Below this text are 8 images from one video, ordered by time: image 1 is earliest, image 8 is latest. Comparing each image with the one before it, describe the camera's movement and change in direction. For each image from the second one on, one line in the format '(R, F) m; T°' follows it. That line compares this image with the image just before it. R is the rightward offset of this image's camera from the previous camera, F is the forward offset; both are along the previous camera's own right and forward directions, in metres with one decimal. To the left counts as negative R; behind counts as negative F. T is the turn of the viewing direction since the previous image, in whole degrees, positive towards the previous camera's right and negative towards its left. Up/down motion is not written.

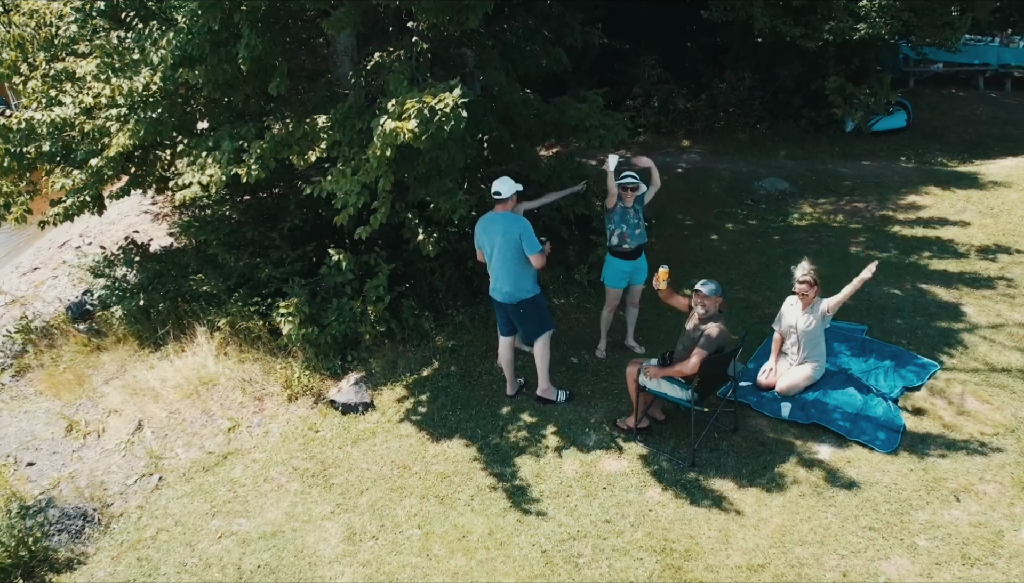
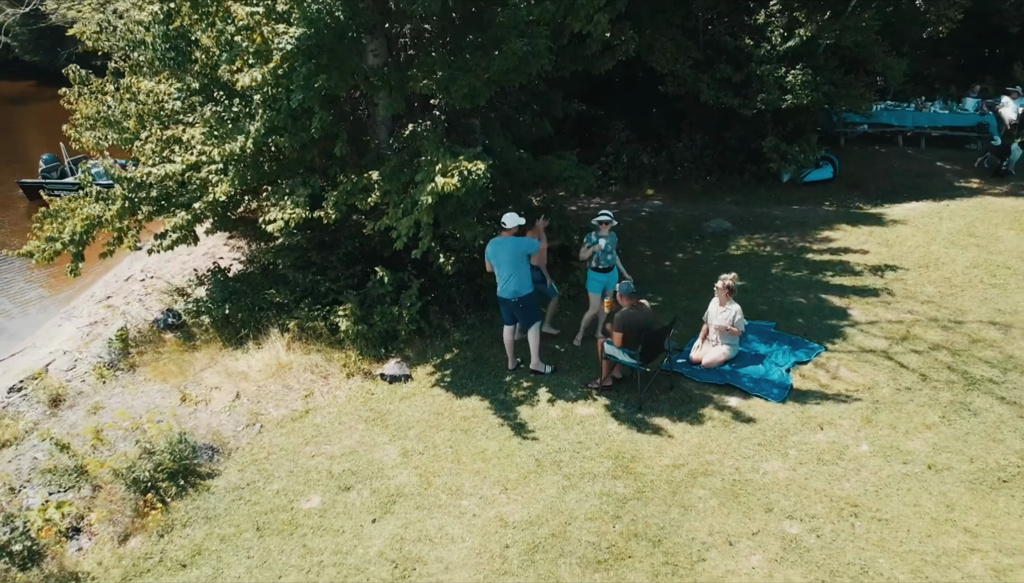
(-0.1, -2.2) m; +1°
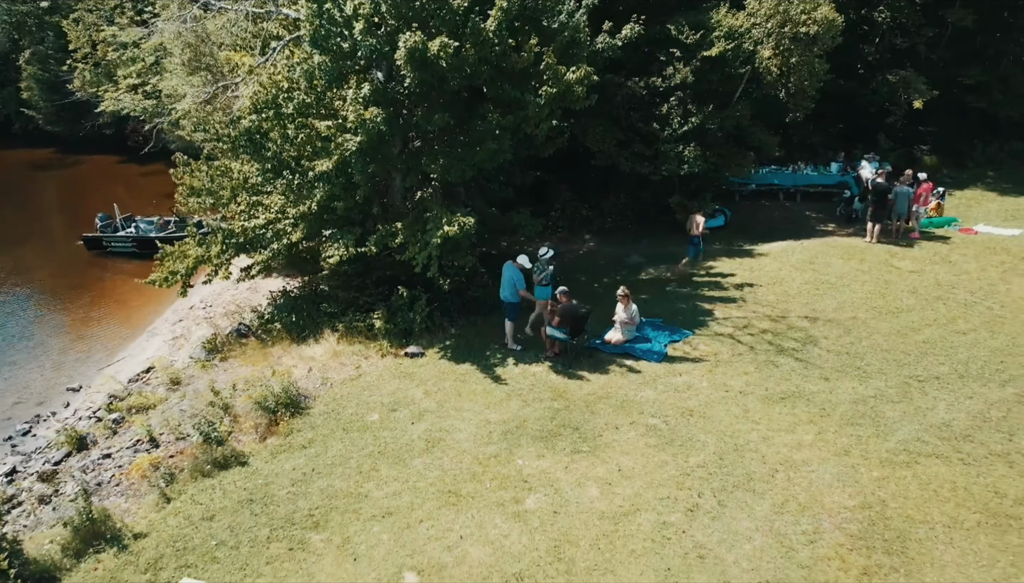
(-0.1, -4.3) m; +2°
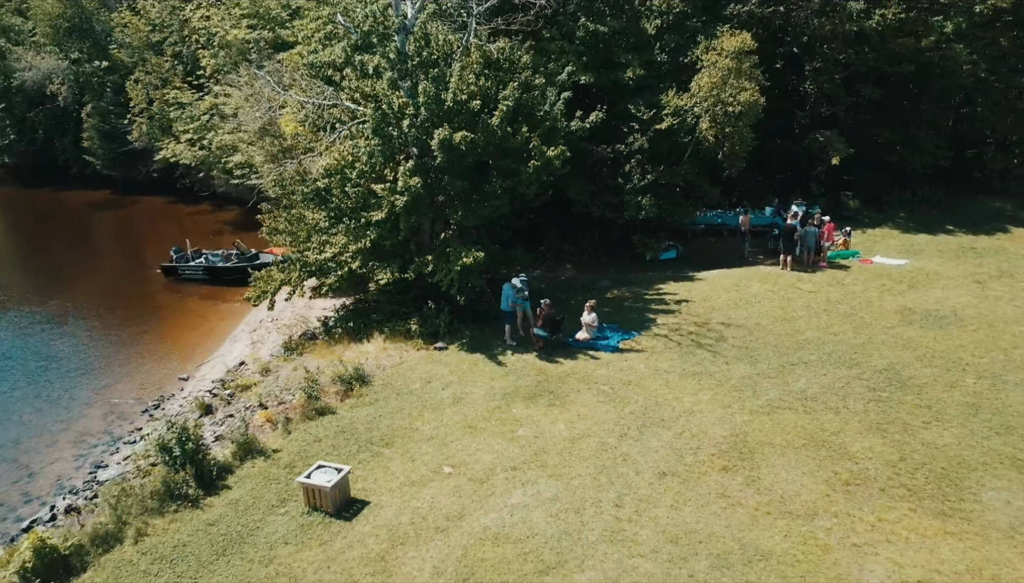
(+0.1, -5.1) m; 0°
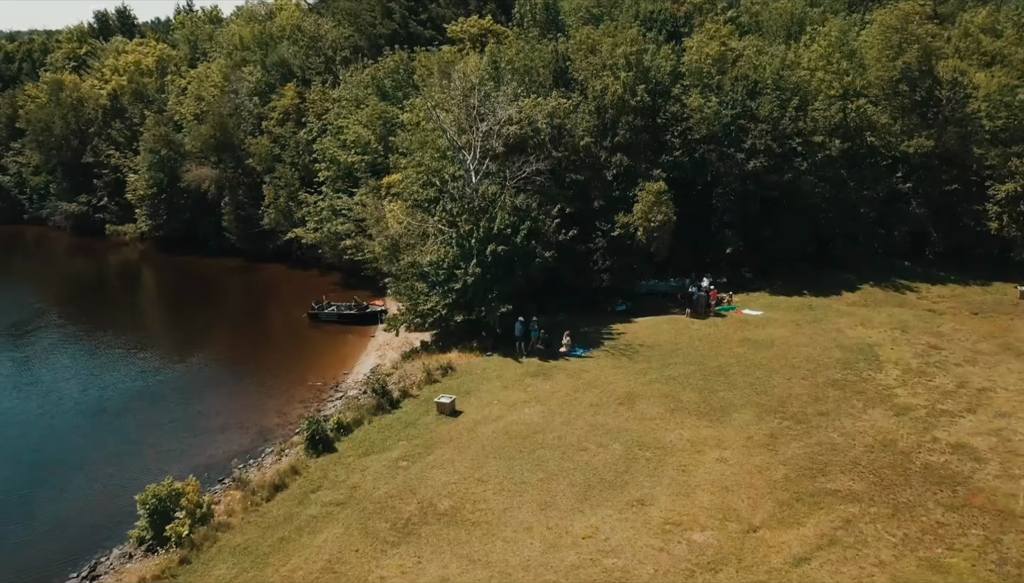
(+0.3, -16.0) m; -1°
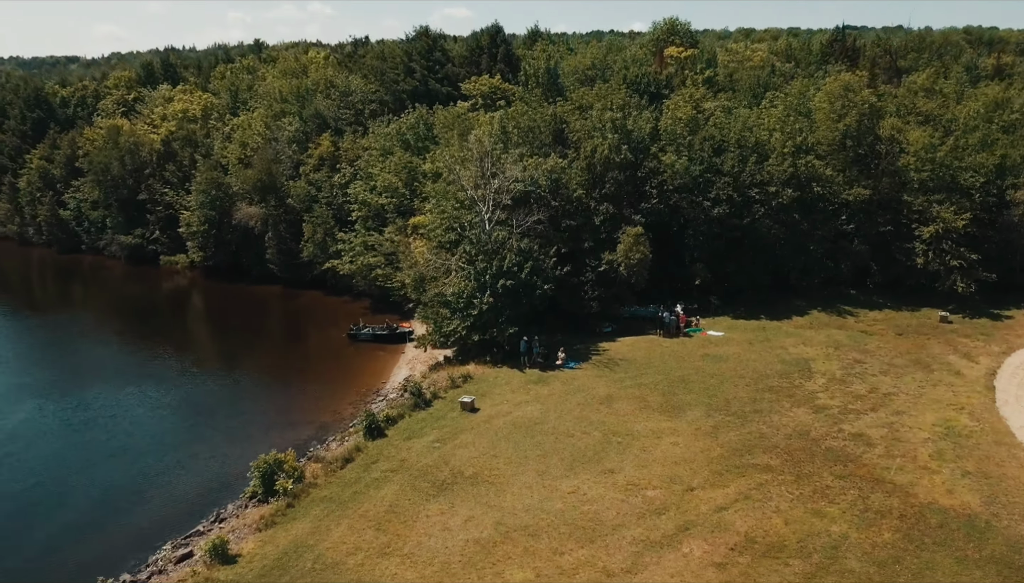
(0.0, -8.6) m; 0°
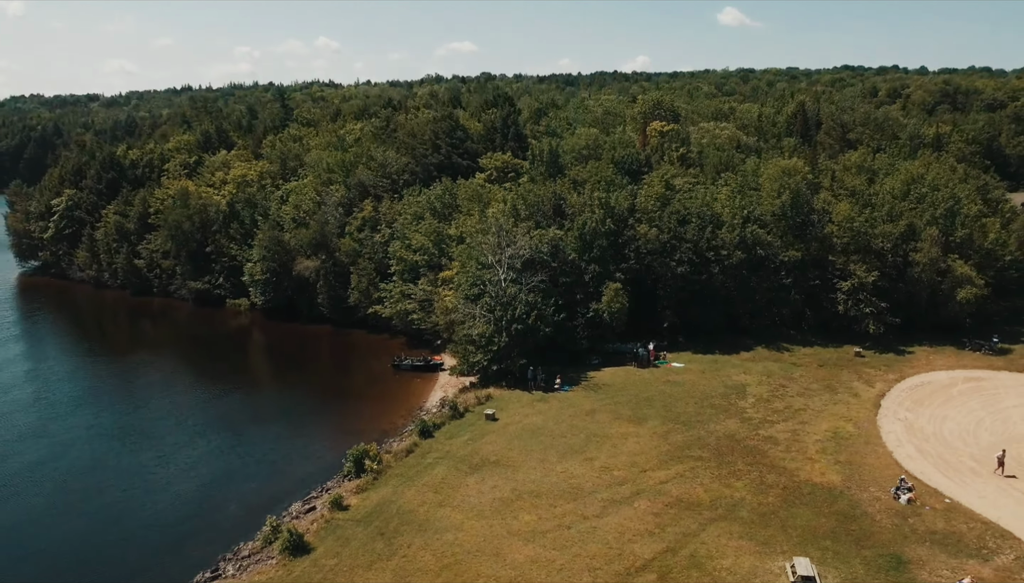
(-0.2, -14.4) m; 0°
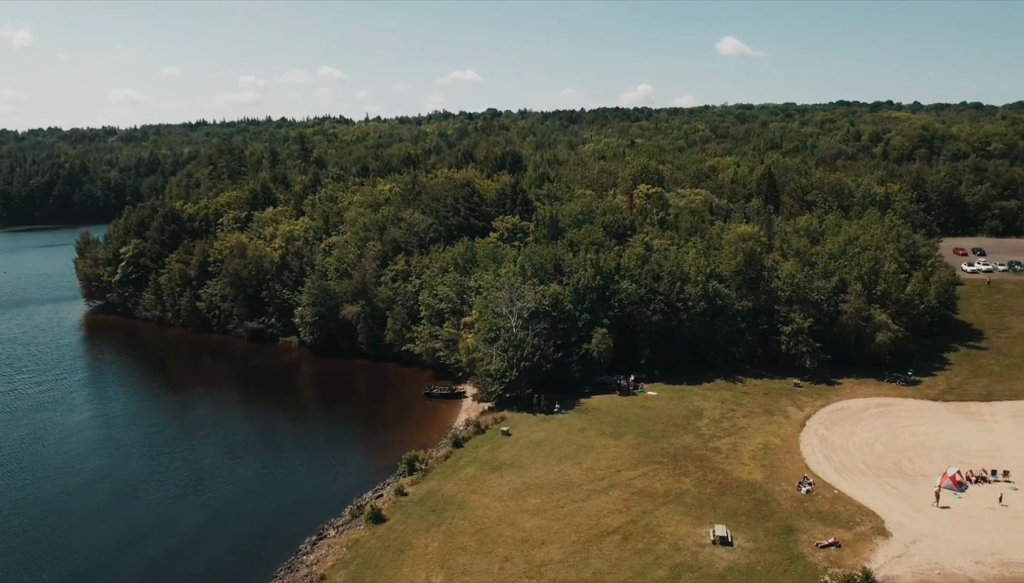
(-0.4, -16.6) m; 0°
